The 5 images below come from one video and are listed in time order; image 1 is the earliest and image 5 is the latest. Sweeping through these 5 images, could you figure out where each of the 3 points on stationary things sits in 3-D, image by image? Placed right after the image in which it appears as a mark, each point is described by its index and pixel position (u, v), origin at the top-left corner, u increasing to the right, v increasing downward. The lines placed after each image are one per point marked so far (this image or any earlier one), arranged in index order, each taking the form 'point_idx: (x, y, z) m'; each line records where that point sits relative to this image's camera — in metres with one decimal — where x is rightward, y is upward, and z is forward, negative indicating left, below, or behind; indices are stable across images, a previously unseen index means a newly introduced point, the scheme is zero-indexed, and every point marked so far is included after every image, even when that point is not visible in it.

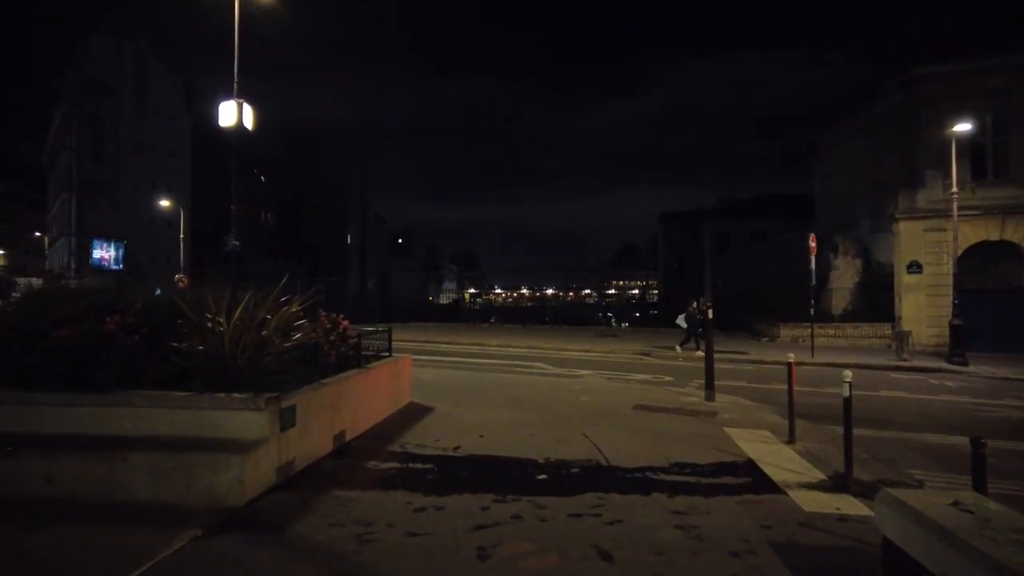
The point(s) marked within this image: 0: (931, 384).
0: (+11.4, -2.6, +17.8) m
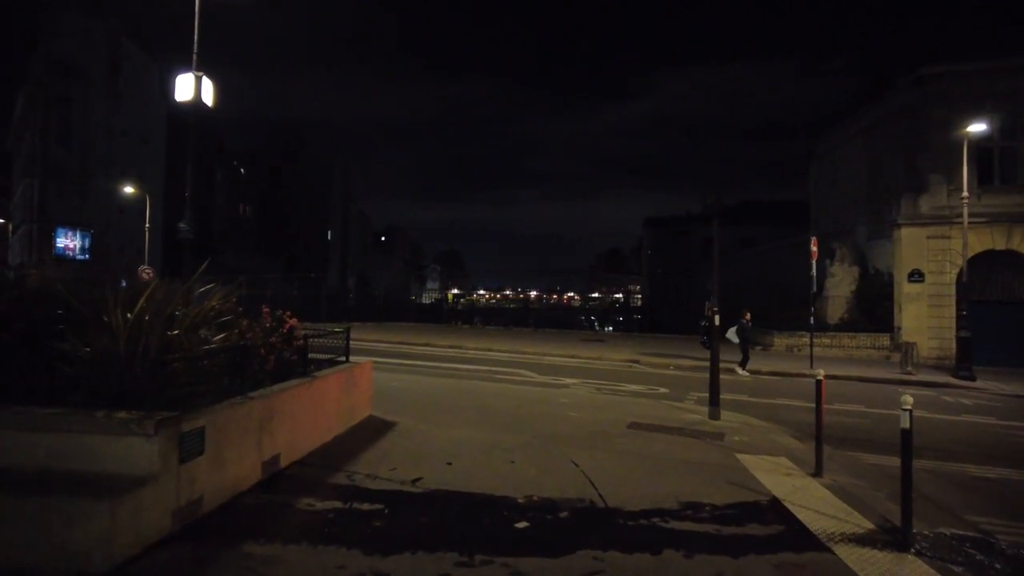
0: (+10.9, -2.8, +16.5) m
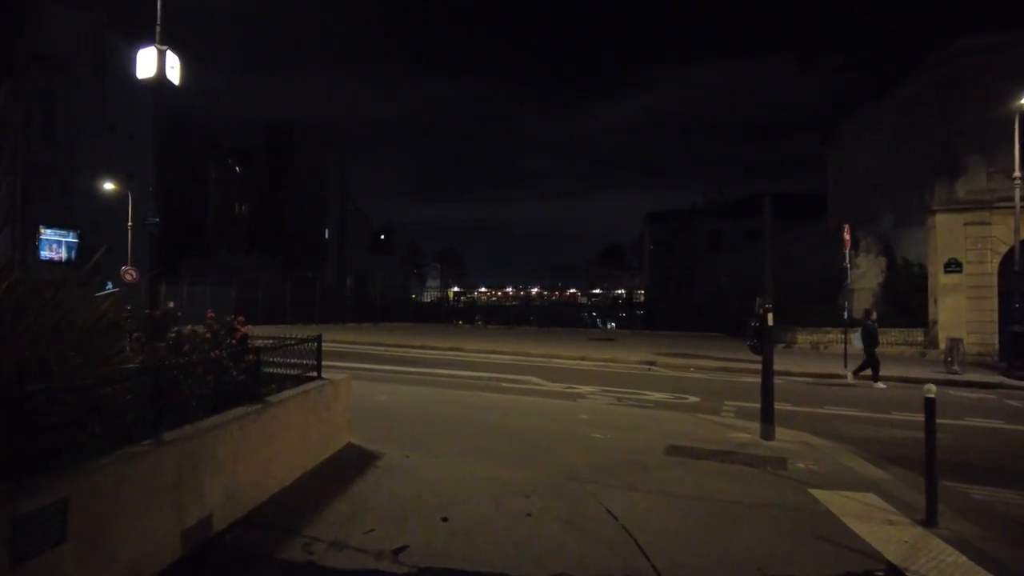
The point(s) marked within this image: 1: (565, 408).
0: (+11.0, -2.6, +14.5) m
1: (+0.9, -2.0, +11.2) m
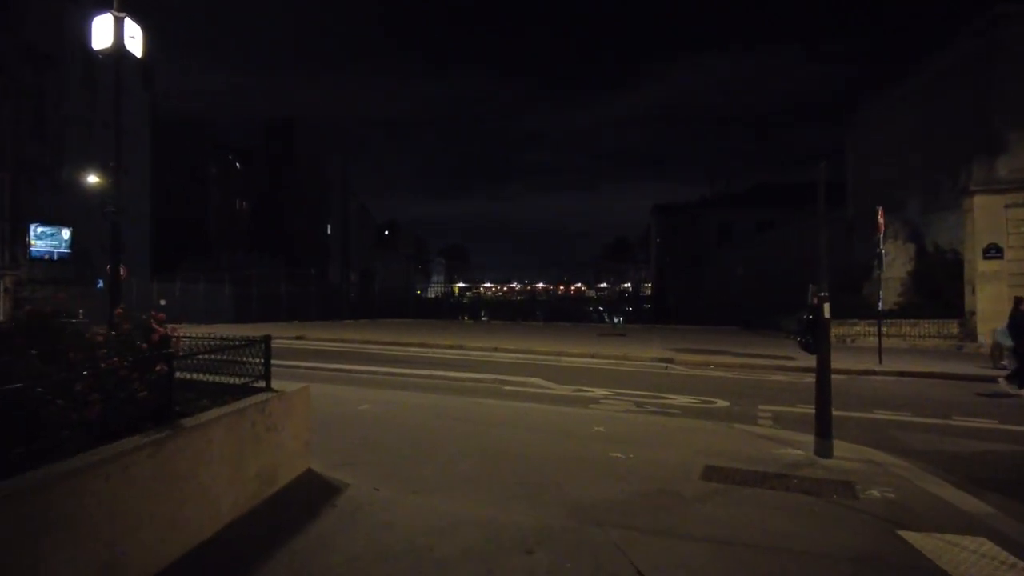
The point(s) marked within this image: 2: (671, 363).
0: (+11.1, -2.3, +12.8) m
1: (+0.9, -1.9, +9.5) m
2: (+4.6, -2.2, +19.0) m
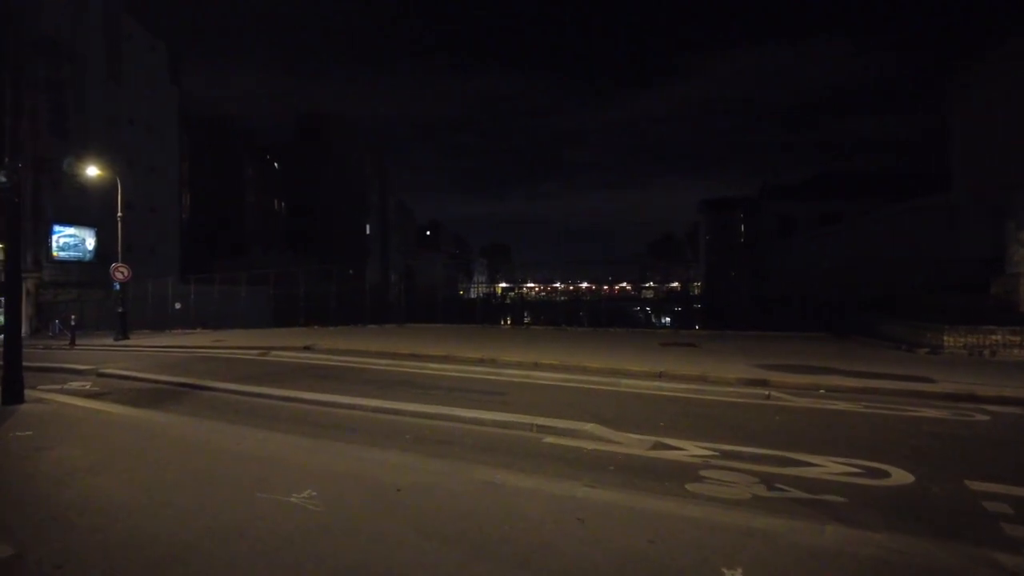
0: (+11.7, -2.3, +7.7) m
1: (+1.3, -1.9, +5.1) m
2: (+5.6, -2.2, +14.3) m
